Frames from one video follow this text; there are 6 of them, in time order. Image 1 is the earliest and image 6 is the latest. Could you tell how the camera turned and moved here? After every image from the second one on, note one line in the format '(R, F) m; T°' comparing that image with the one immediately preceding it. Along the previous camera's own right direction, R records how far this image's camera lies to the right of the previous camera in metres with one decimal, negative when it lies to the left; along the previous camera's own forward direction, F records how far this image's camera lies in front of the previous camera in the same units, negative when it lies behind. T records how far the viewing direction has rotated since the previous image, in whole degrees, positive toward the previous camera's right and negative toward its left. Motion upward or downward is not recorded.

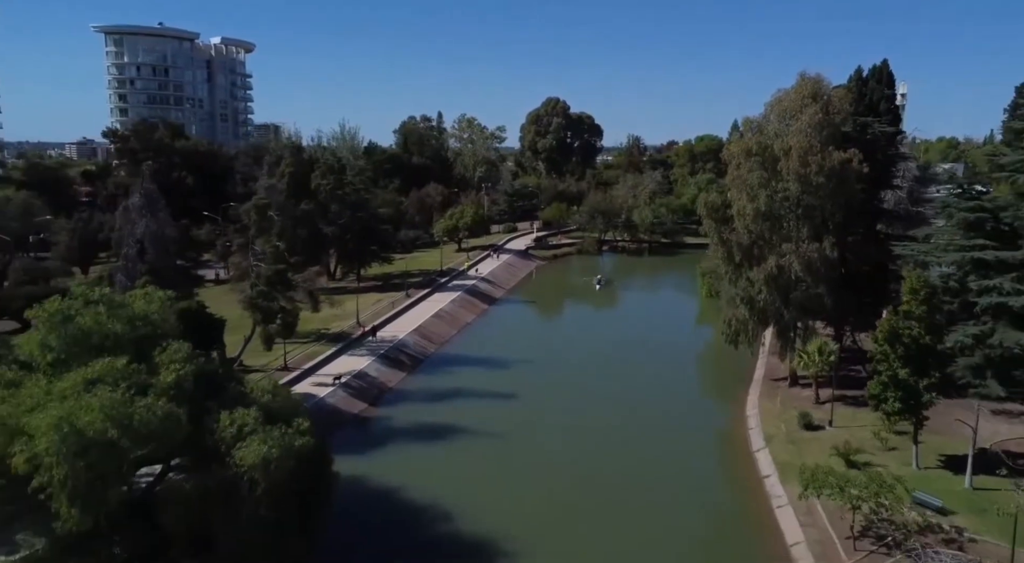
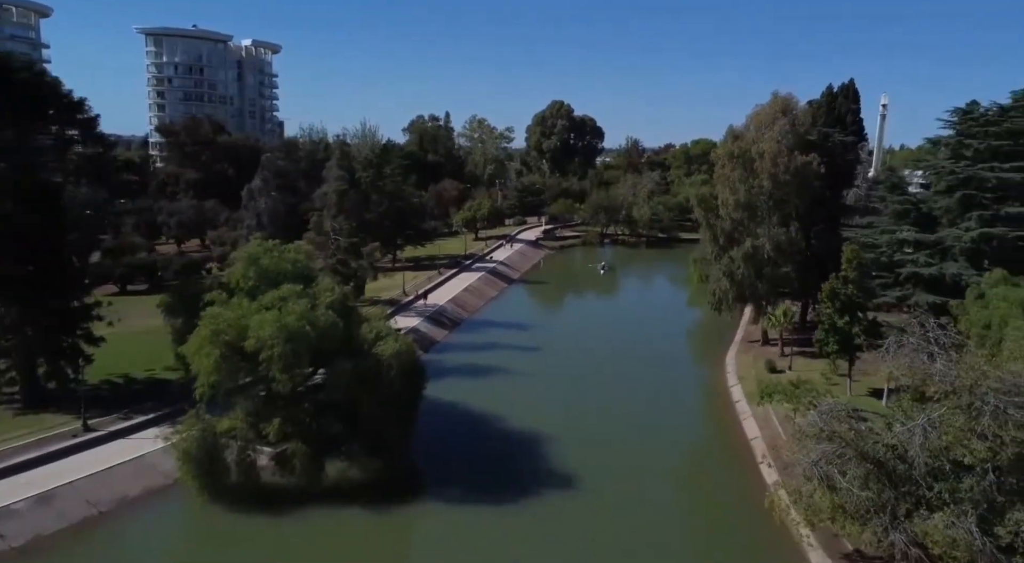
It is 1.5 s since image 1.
(-1.5, -7.2) m; 0°
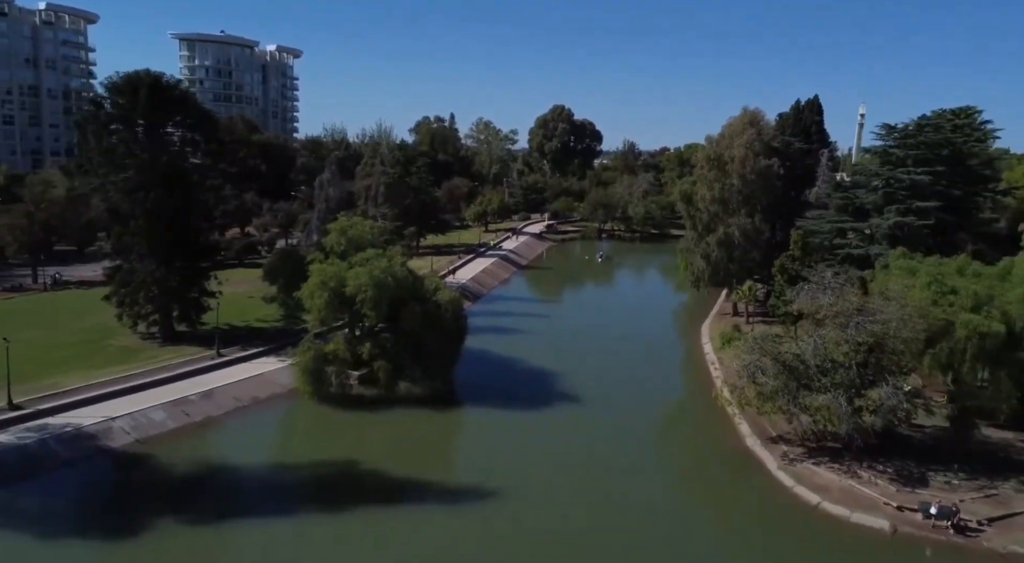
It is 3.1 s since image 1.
(-1.0, -7.9) m; 0°
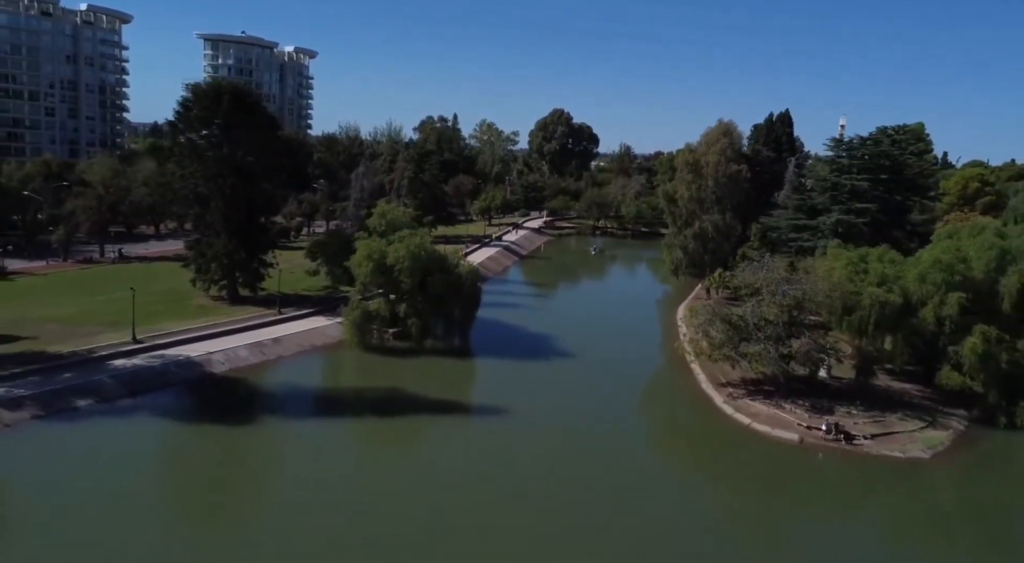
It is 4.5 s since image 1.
(-0.5, -7.0) m; 0°
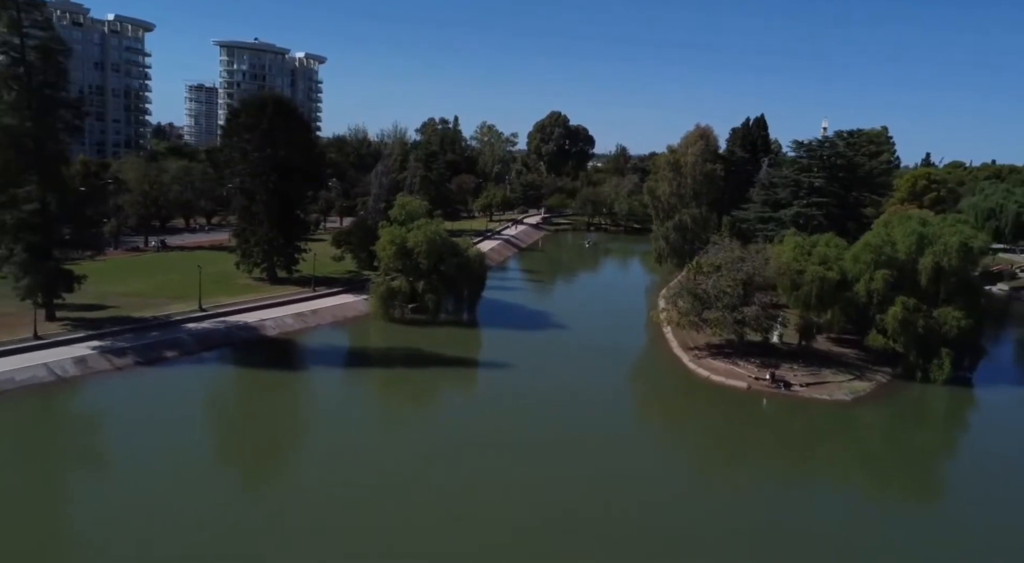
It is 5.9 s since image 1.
(-0.1, -6.2) m; 0°
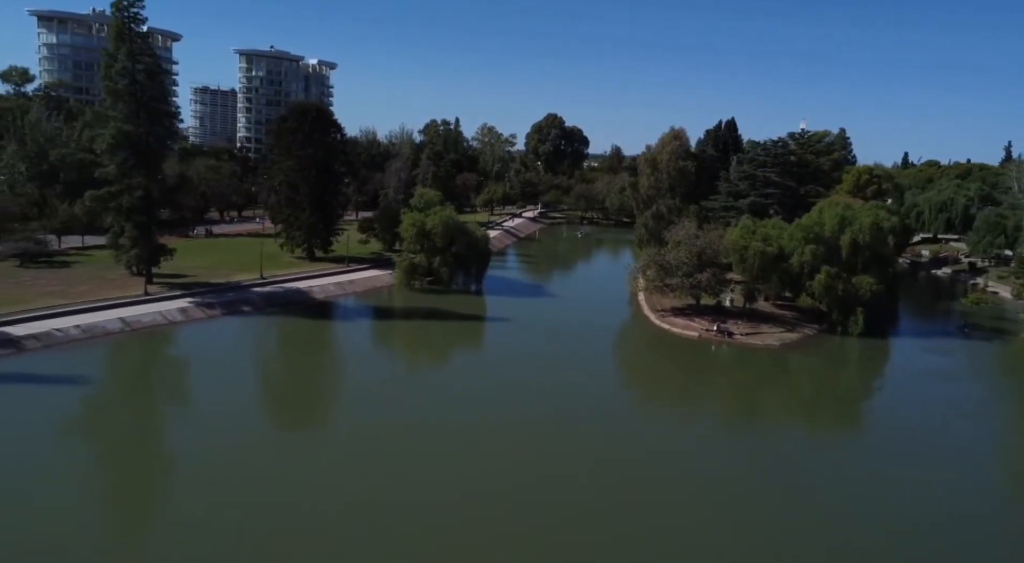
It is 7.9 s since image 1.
(-0.1, -8.8) m; 0°
